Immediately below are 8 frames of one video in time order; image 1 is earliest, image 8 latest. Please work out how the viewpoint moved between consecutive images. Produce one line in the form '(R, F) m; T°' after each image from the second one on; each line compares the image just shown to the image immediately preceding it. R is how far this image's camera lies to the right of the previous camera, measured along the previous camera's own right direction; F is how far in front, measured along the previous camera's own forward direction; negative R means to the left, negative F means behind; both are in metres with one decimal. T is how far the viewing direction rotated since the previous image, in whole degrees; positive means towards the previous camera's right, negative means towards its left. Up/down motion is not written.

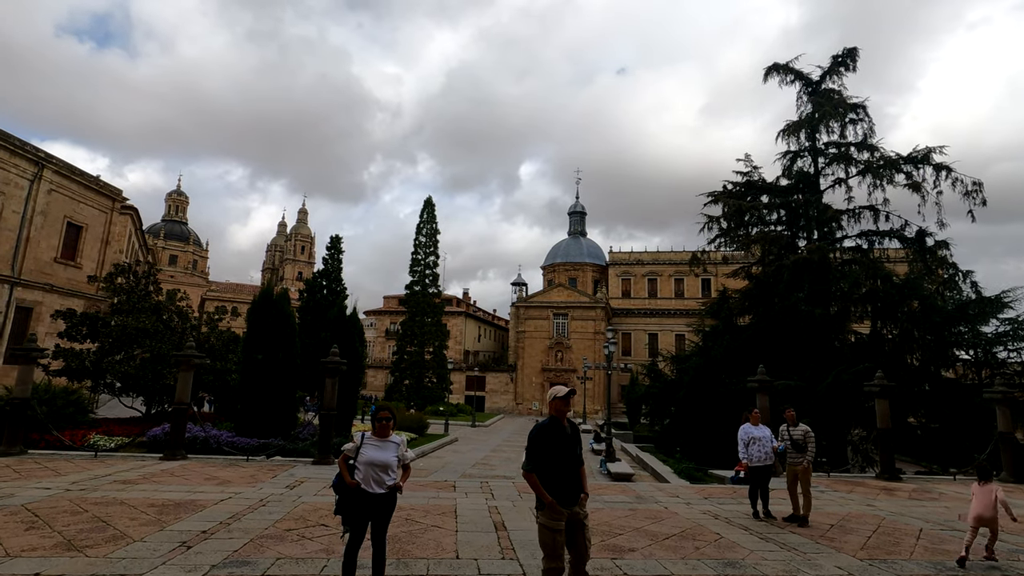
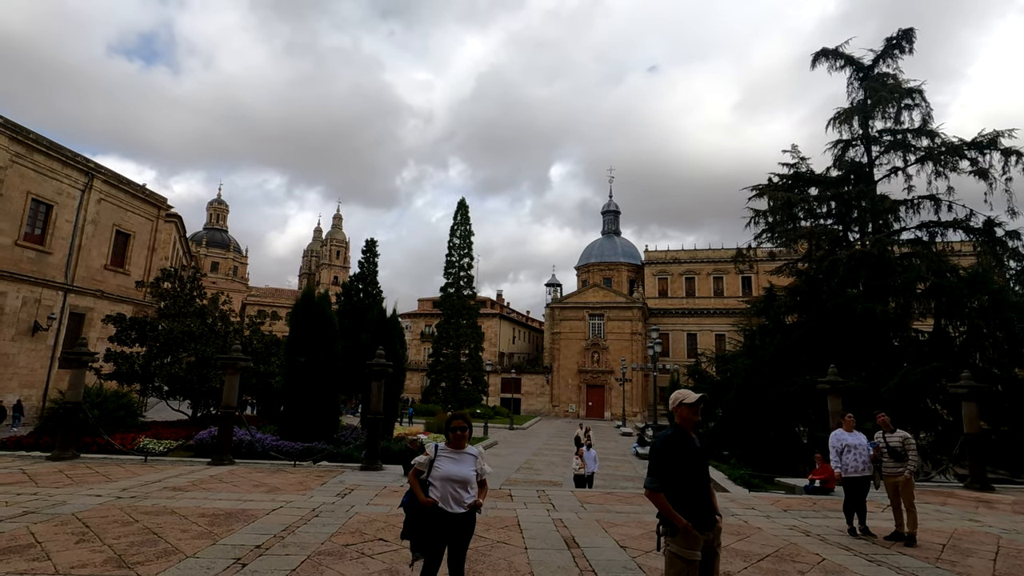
(-0.3, +0.4) m; -3°
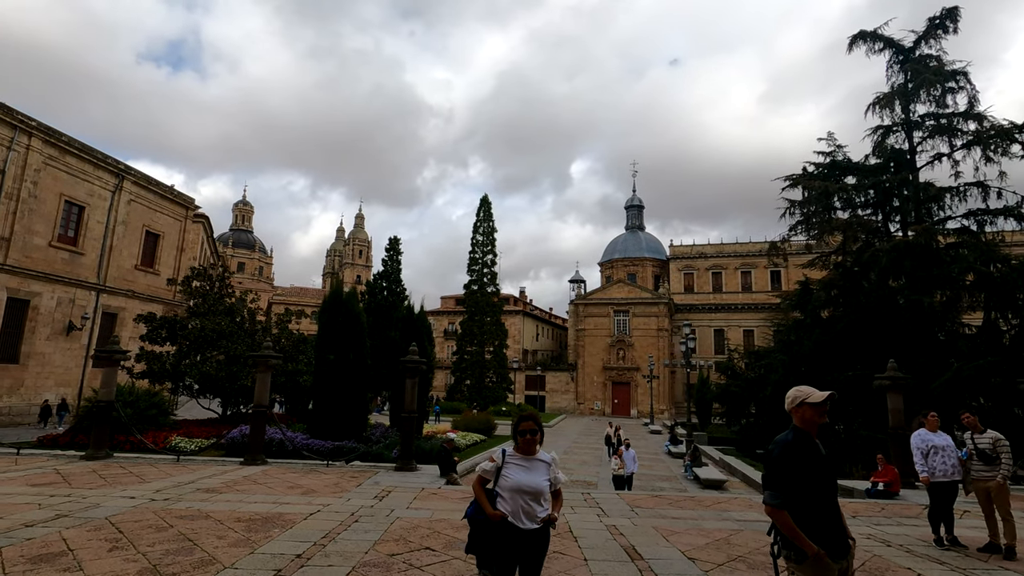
(-0.2, +0.3) m; -2°
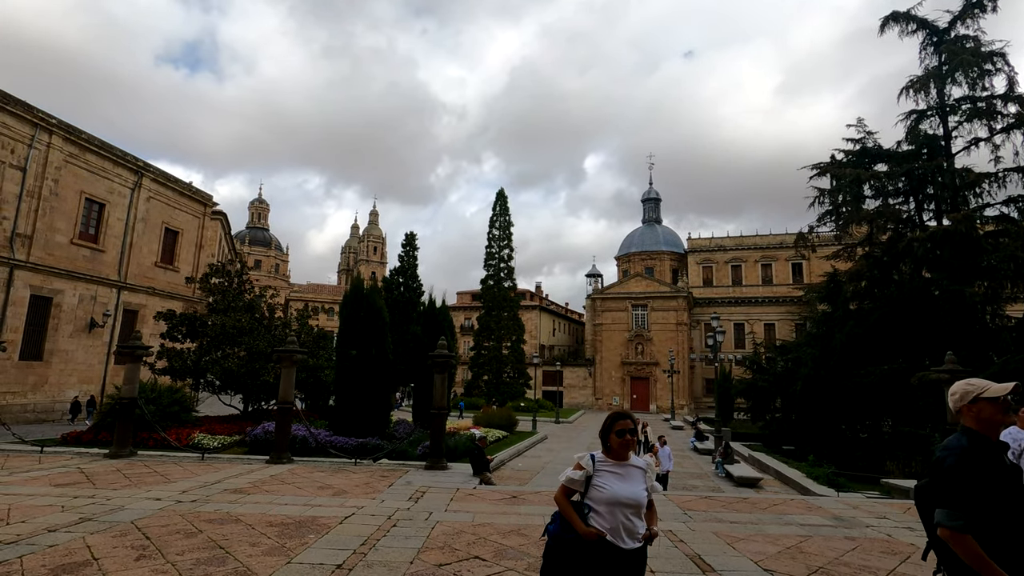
(-0.3, +0.3) m; -1°
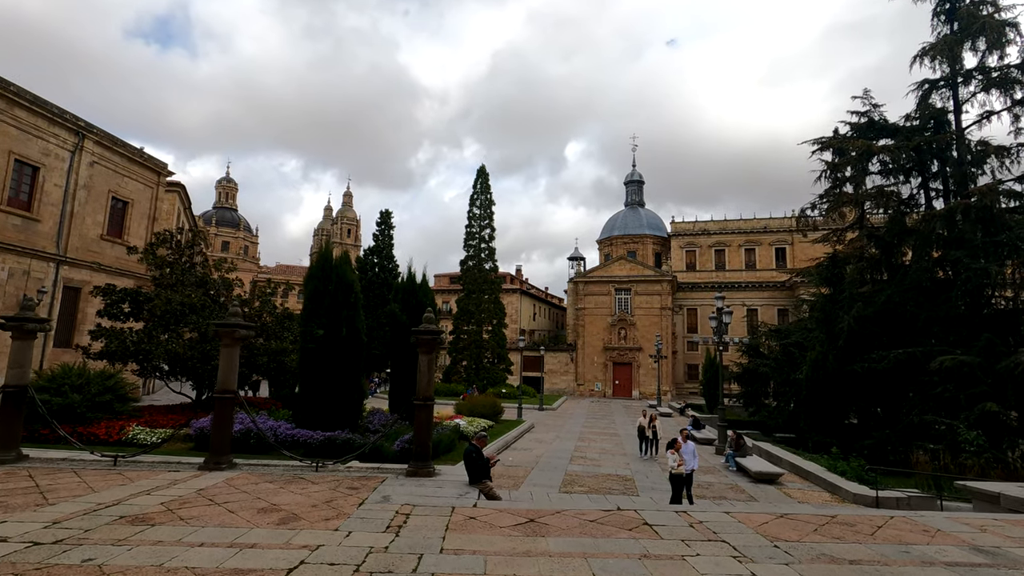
(-0.3, +1.6) m; +3°
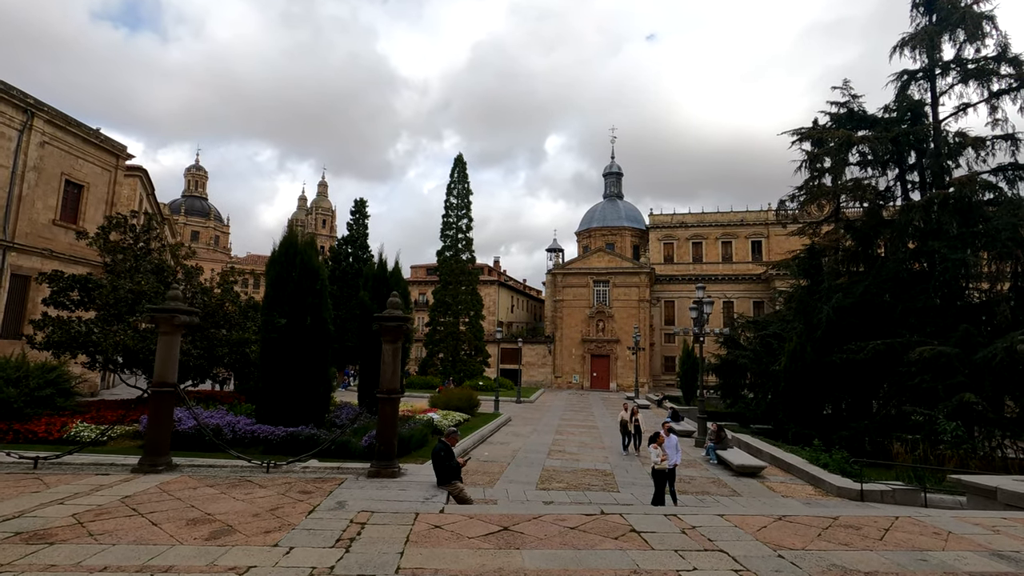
(0.0, +0.5) m; +2°
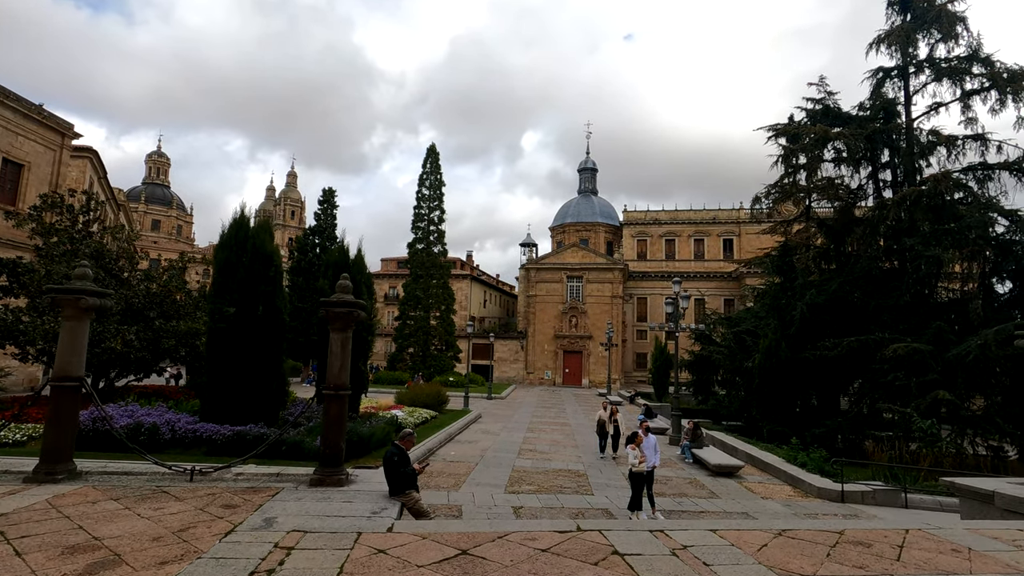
(+0.1, +0.6) m; +3°
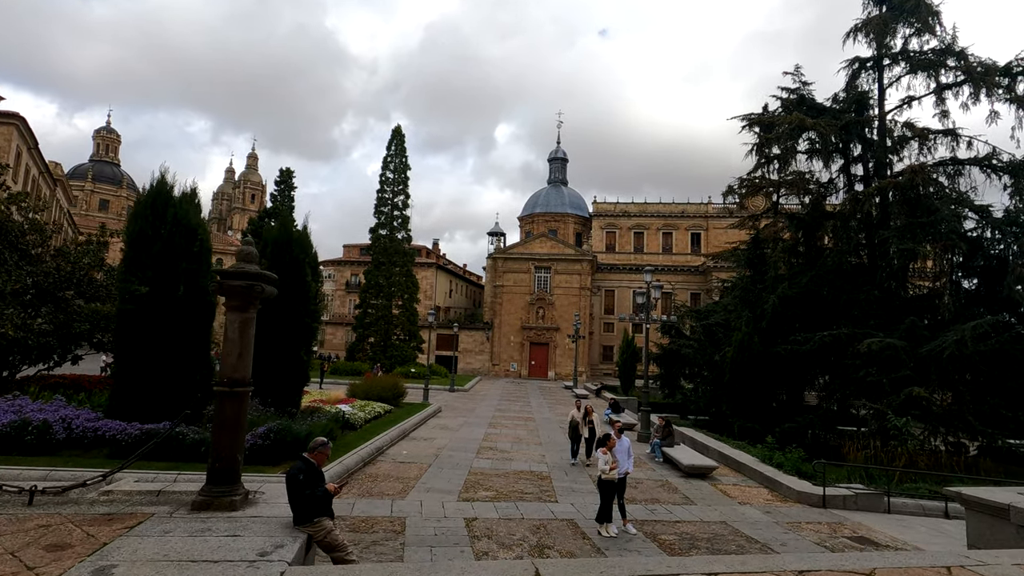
(+0.1, +0.9) m; +3°
